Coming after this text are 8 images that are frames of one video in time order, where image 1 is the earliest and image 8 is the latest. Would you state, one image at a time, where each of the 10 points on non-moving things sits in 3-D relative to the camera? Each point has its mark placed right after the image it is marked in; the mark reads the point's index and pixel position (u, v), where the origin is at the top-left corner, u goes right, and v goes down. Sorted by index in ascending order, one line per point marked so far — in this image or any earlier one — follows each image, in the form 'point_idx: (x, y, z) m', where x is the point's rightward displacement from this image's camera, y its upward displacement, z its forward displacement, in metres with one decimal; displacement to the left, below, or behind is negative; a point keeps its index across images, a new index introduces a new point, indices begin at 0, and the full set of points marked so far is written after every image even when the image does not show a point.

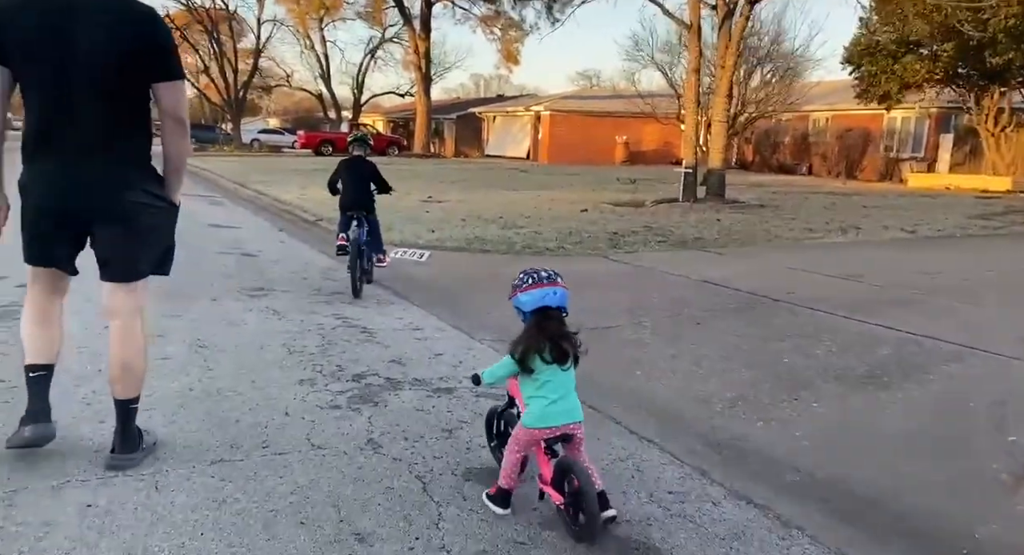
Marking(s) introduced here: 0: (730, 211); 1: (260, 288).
0: (+4.2, +1.3, +16.2) m
1: (-2.6, -0.1, +8.5) m
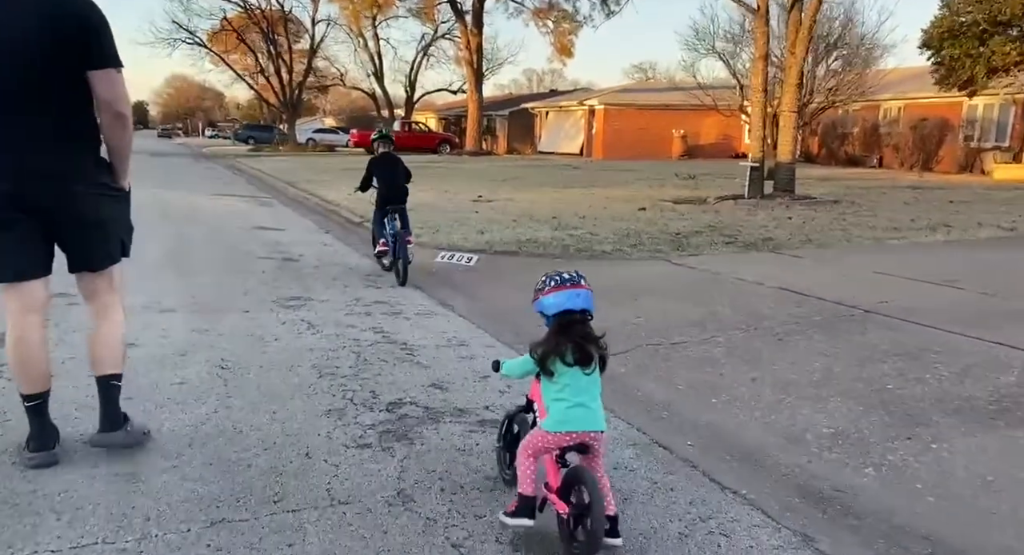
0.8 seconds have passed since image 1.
0: (+5.2, +1.2, +15.1) m
1: (-2.1, -0.2, +7.9) m
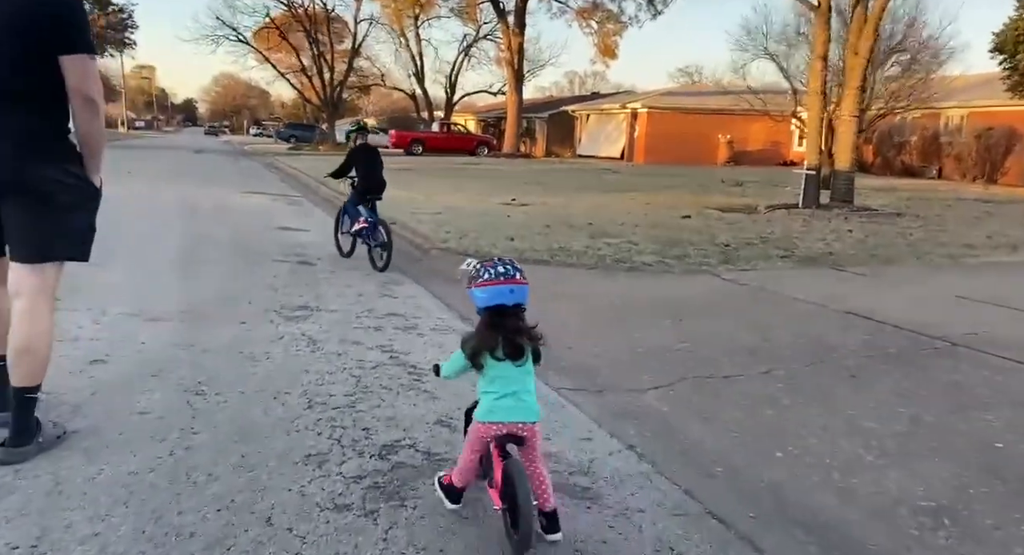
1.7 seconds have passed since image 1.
0: (+5.8, +1.0, +14.1) m
1: (-1.8, -0.3, +7.2) m
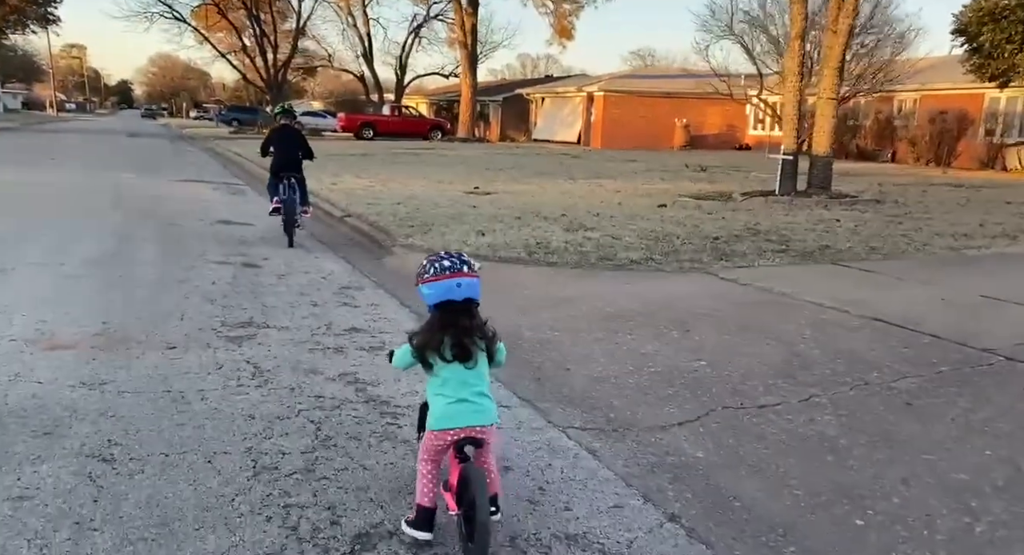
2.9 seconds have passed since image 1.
0: (+5.2, +1.1, +13.4) m
1: (-2.0, -0.3, +6.1) m
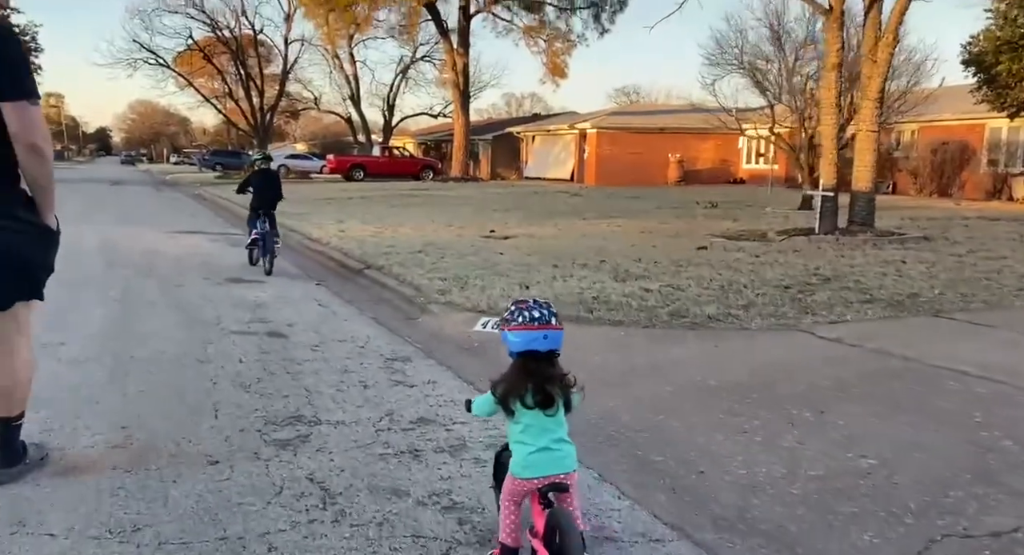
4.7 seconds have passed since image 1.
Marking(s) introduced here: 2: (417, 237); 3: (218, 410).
0: (+5.6, +0.5, +12.5) m
1: (-1.3, -0.8, +5.0) m
2: (-1.7, +0.7, +14.6) m
3: (-1.8, -0.8, +5.1) m
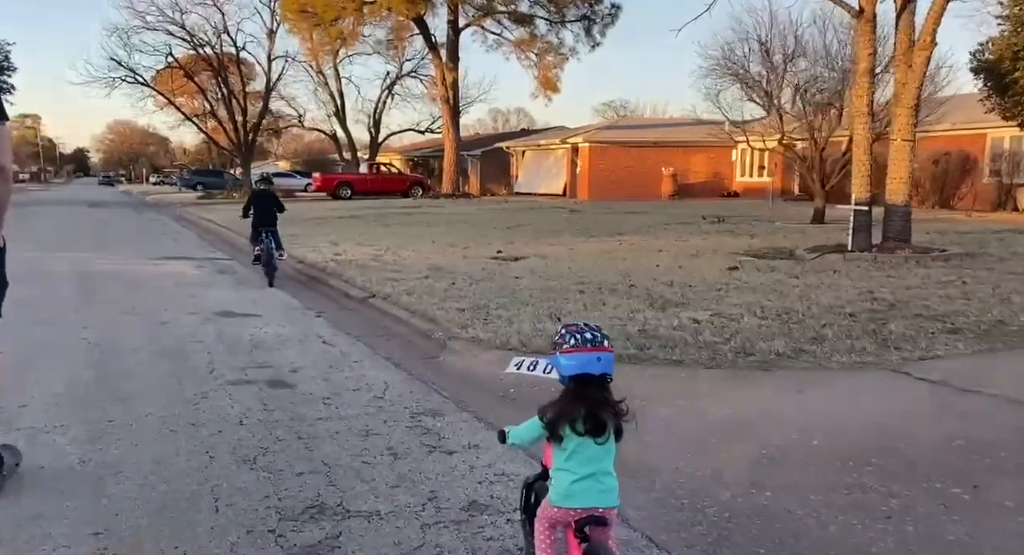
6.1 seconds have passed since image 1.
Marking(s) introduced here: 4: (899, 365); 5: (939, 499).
0: (+5.9, +0.2, +11.6) m
1: (-0.9, -1.1, +3.9) m
2: (-1.5, +0.2, +13.6) m
3: (-1.4, -1.1, +4.1) m
4: (+2.9, -0.7, +6.4) m
5: (+2.0, -1.1, +4.0) m
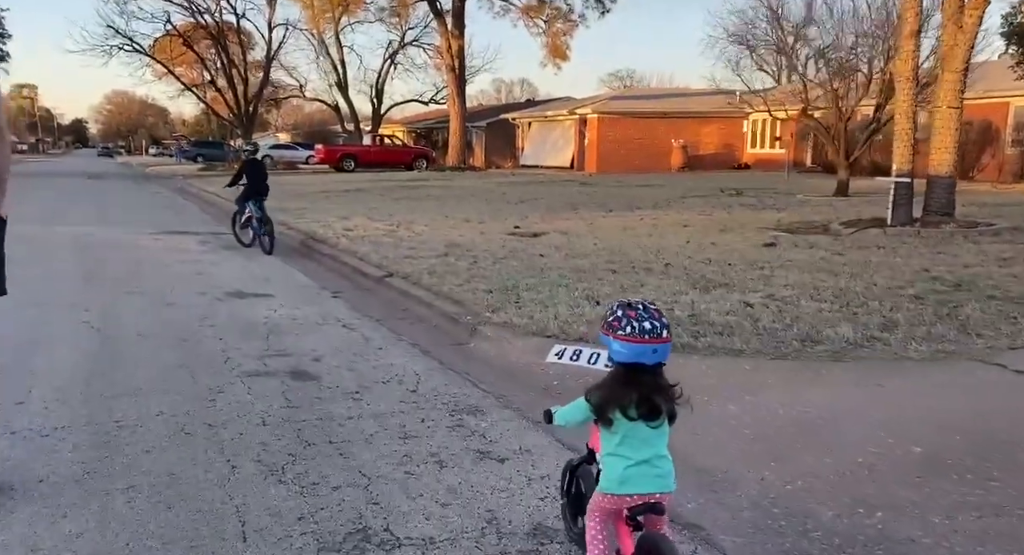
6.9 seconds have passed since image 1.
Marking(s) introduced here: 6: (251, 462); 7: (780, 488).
0: (+6.2, +0.5, +10.9) m
1: (-0.6, -1.1, +3.3) m
2: (-1.2, +0.6, +12.9) m
3: (-1.1, -1.0, +3.5) m
4: (+3.3, -0.5, +5.8) m
5: (+2.4, -1.0, +3.4) m
6: (-1.3, -0.9, +4.2) m
7: (+1.3, -1.0, +4.1) m
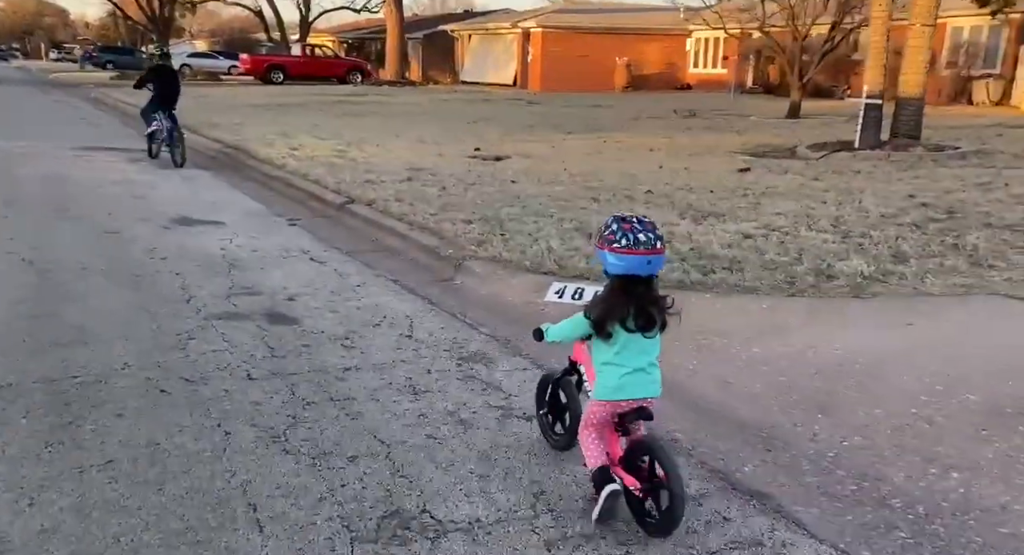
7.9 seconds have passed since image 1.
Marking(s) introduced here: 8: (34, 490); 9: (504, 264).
0: (+5.8, +1.4, +10.8) m
1: (-0.4, -0.9, +2.8) m
2: (-1.7, +1.7, +12.2) m
3: (-0.9, -0.8, +2.9) m
4: (+3.3, -0.1, +5.6) m
5: (+2.6, -0.8, +3.2) m
6: (-1.1, -0.7, +3.6) m
7: (+1.5, -0.8, +3.8) m
8: (-1.8, -0.8, +3.0) m
9: (-0.1, +0.1, +6.6) m
